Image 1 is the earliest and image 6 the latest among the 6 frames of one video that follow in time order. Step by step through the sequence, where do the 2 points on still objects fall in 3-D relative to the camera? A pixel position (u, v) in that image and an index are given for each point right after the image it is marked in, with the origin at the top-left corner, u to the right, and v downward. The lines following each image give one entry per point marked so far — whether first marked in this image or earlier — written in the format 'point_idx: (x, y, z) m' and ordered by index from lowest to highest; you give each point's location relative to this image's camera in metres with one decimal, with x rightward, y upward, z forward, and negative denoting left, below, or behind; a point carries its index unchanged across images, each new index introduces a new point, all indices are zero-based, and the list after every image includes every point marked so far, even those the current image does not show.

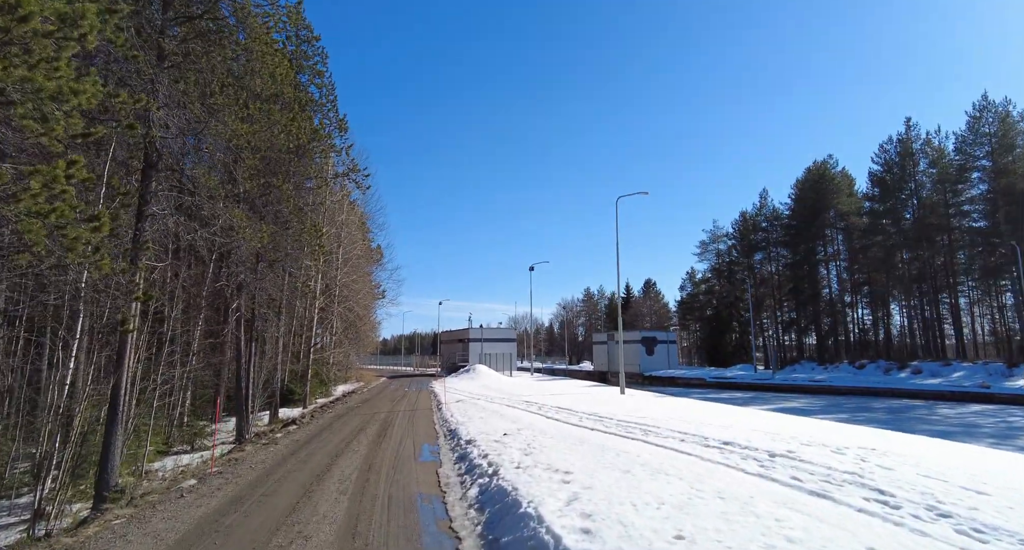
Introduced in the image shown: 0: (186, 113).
0: (-5.5, +2.8, +10.0) m
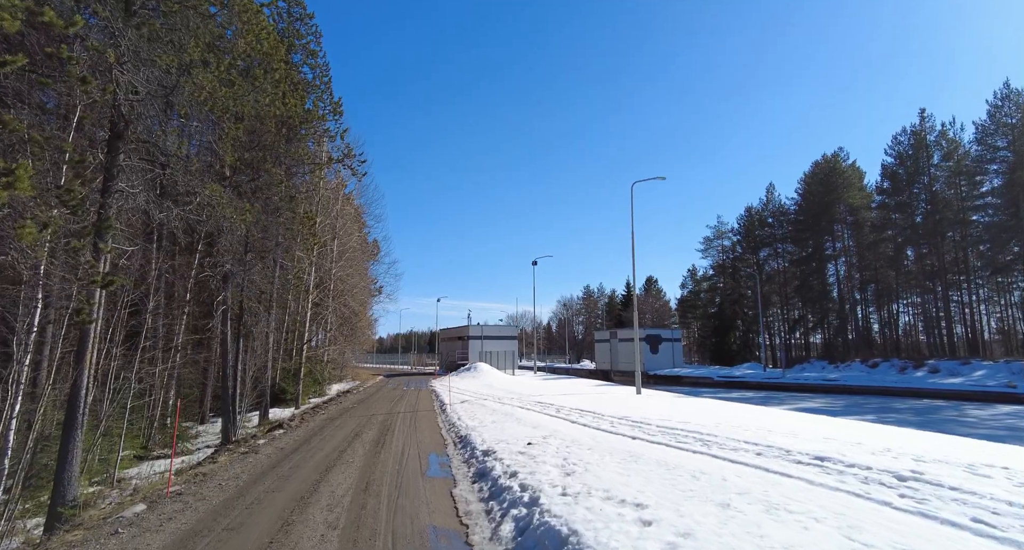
0: (-5.3, +3.0, +8.8) m
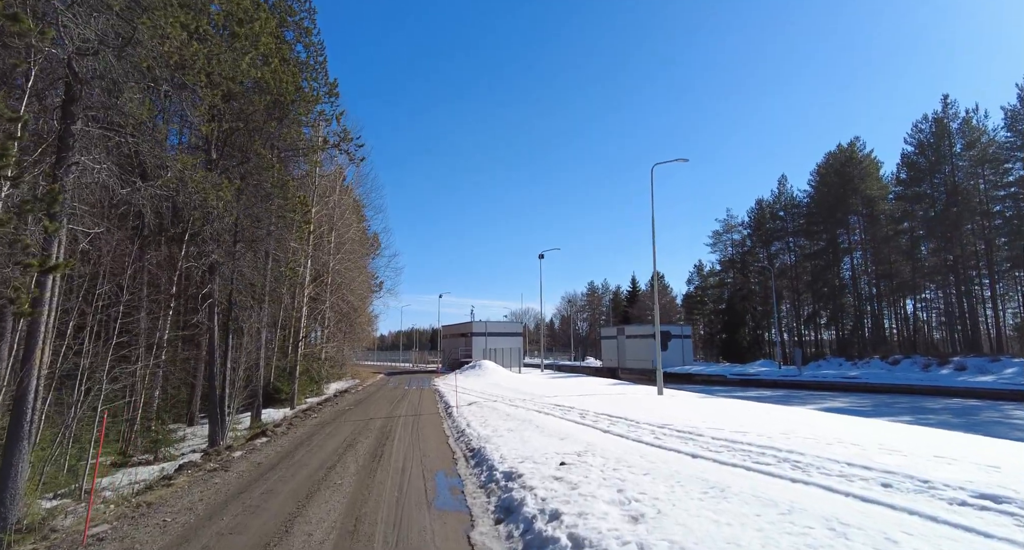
0: (-5.0, +3.2, +7.5) m
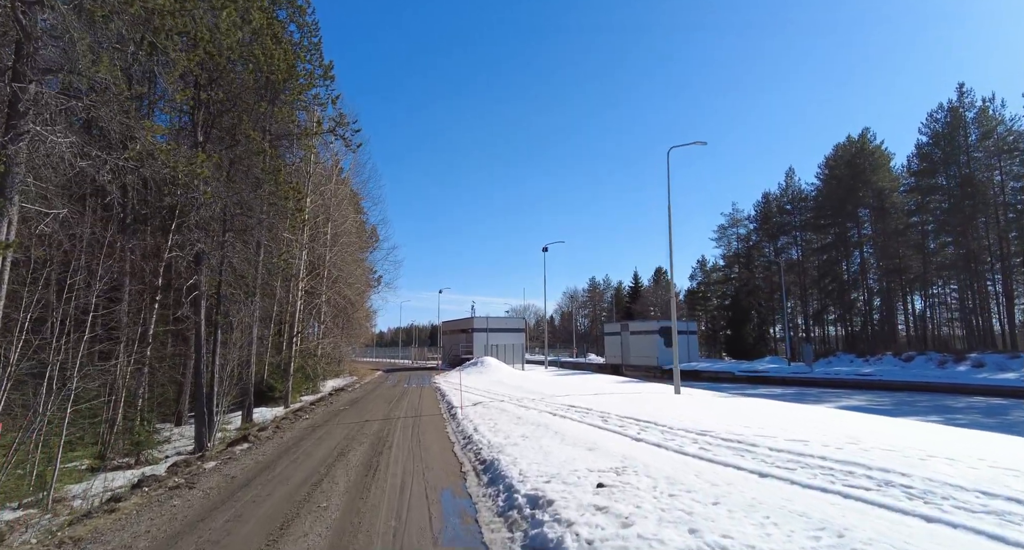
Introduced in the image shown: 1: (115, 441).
0: (-4.9, +3.4, +6.6) m
1: (-8.3, -3.5, +12.6) m
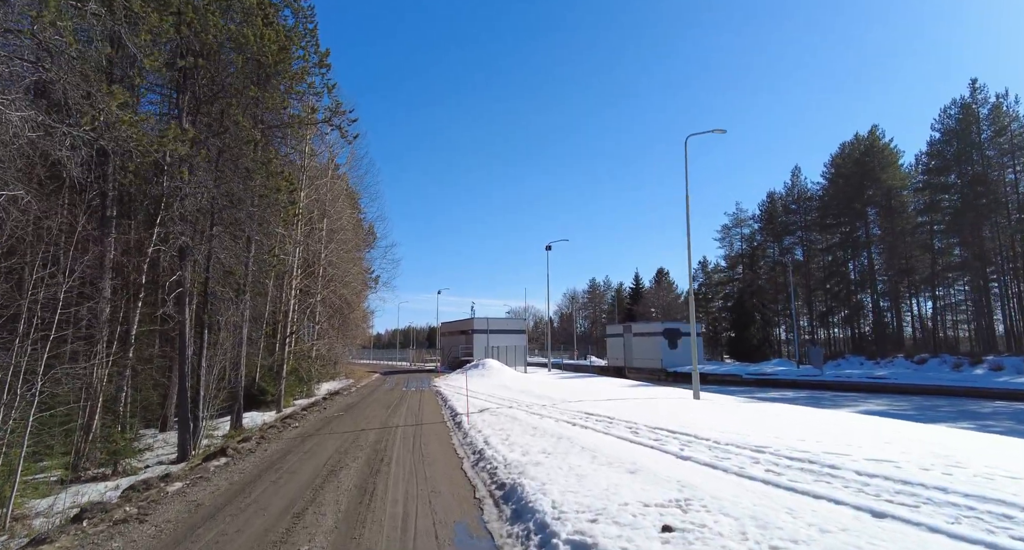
0: (-4.7, +3.5, +5.6) m
1: (-8.2, -3.4, +11.6) m
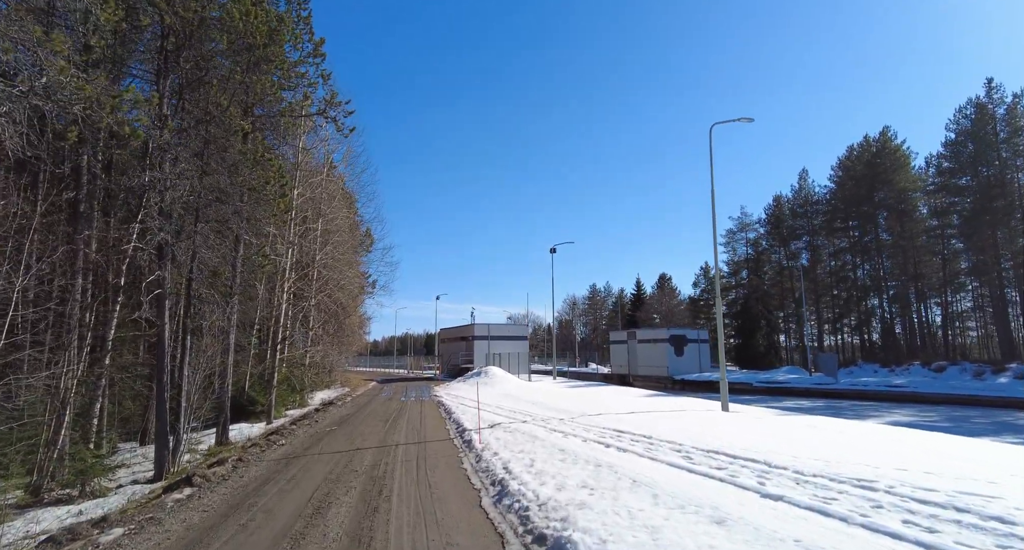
0: (-4.4, +3.6, +4.5) m
1: (-8.0, -3.4, +10.4) m
